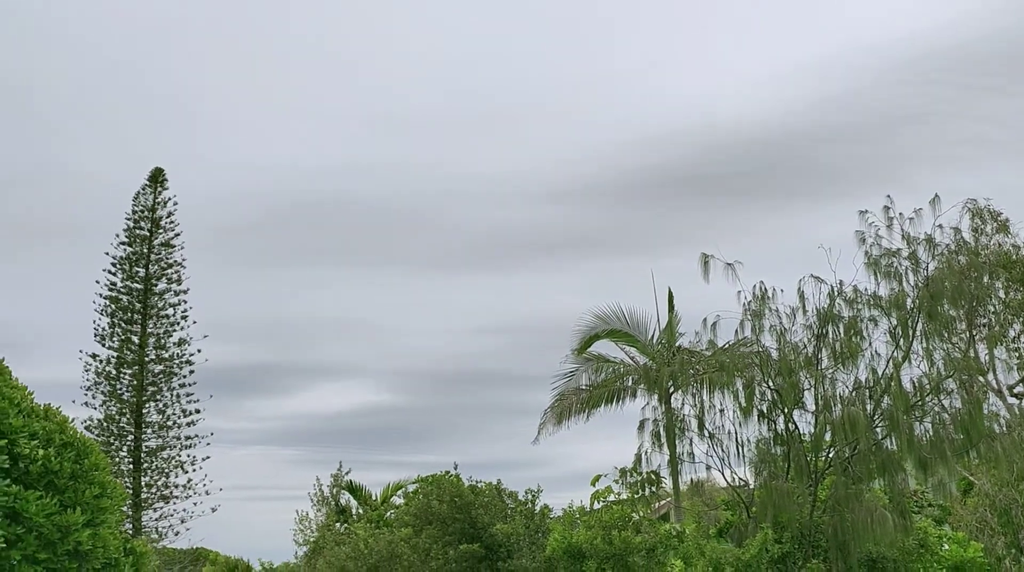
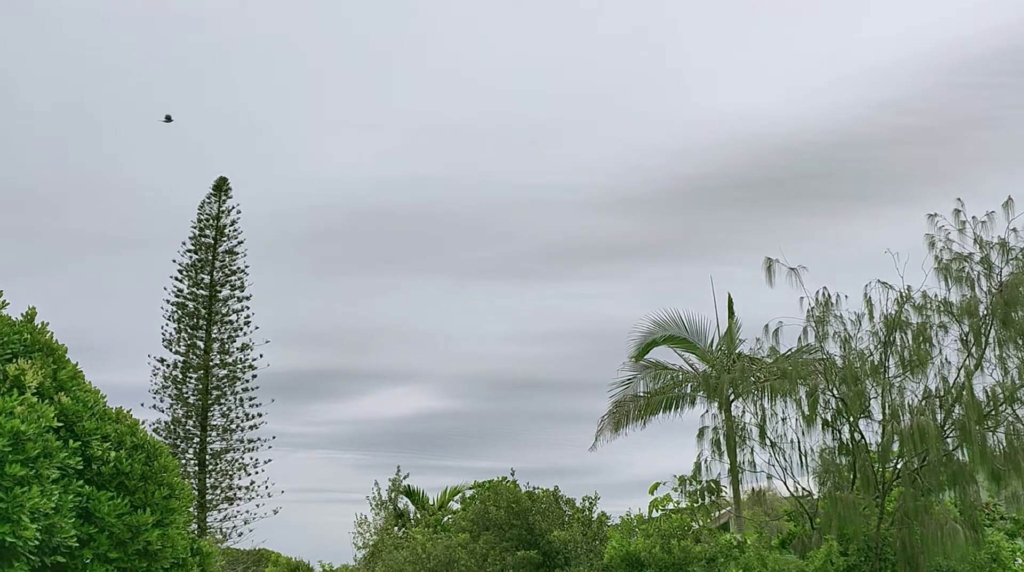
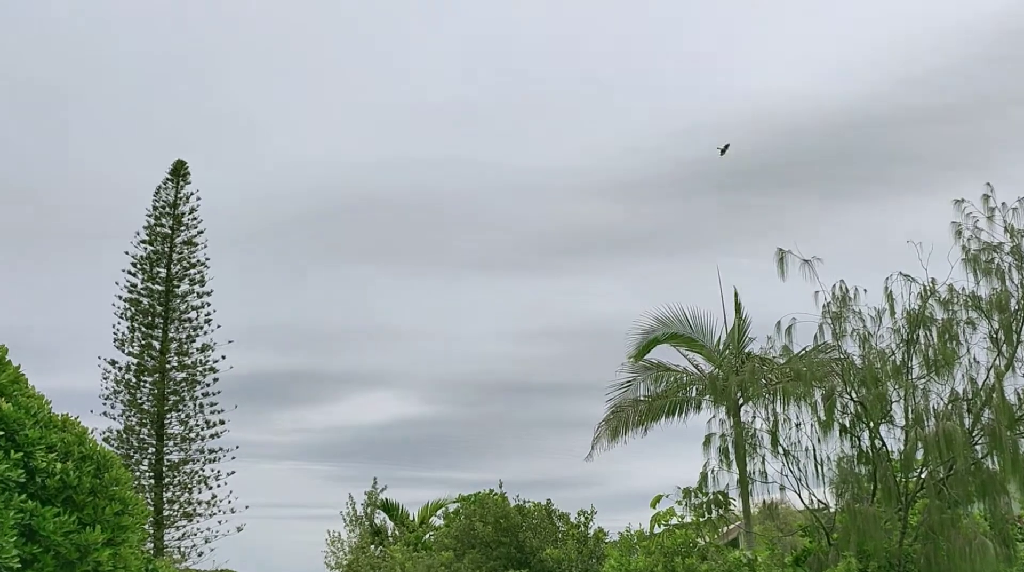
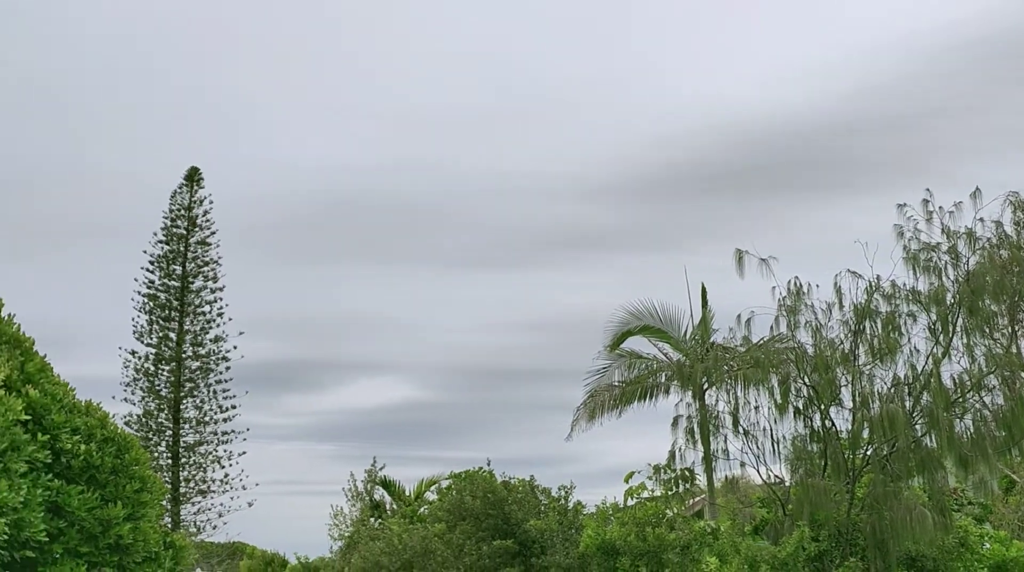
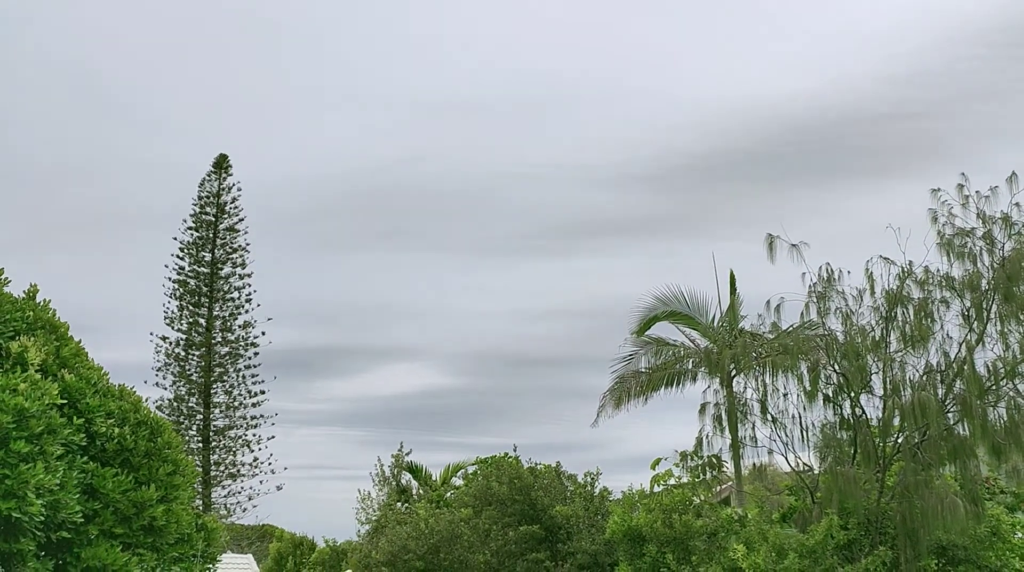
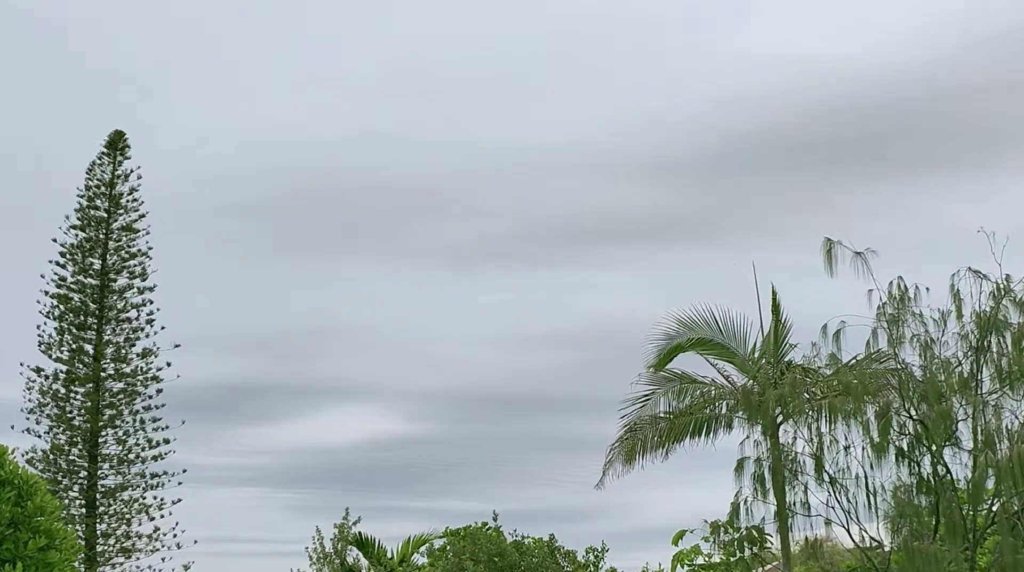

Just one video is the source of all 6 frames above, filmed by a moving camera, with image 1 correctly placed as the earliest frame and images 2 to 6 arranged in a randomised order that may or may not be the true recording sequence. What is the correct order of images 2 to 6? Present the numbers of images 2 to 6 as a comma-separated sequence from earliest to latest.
4, 5, 2, 3, 6
